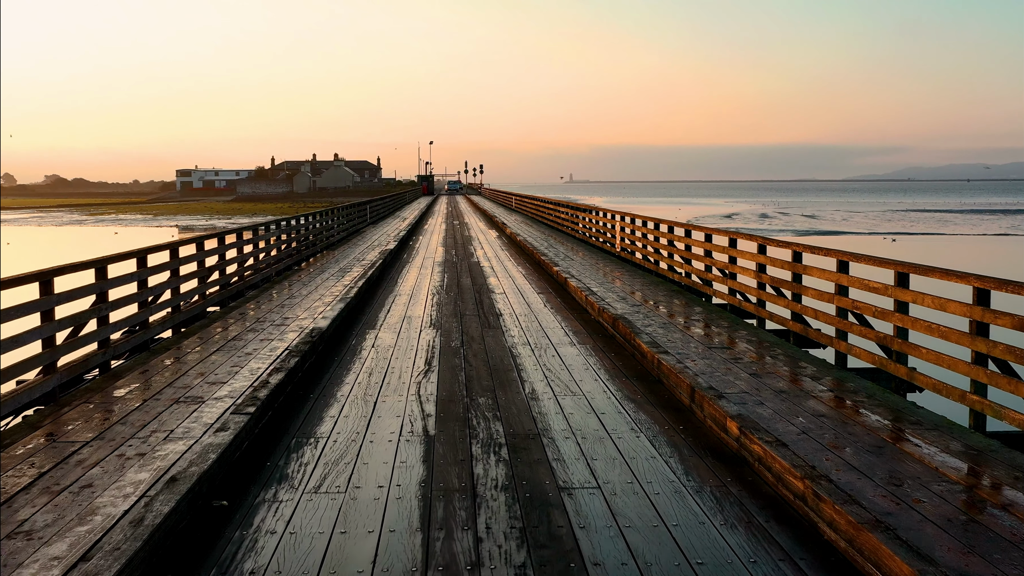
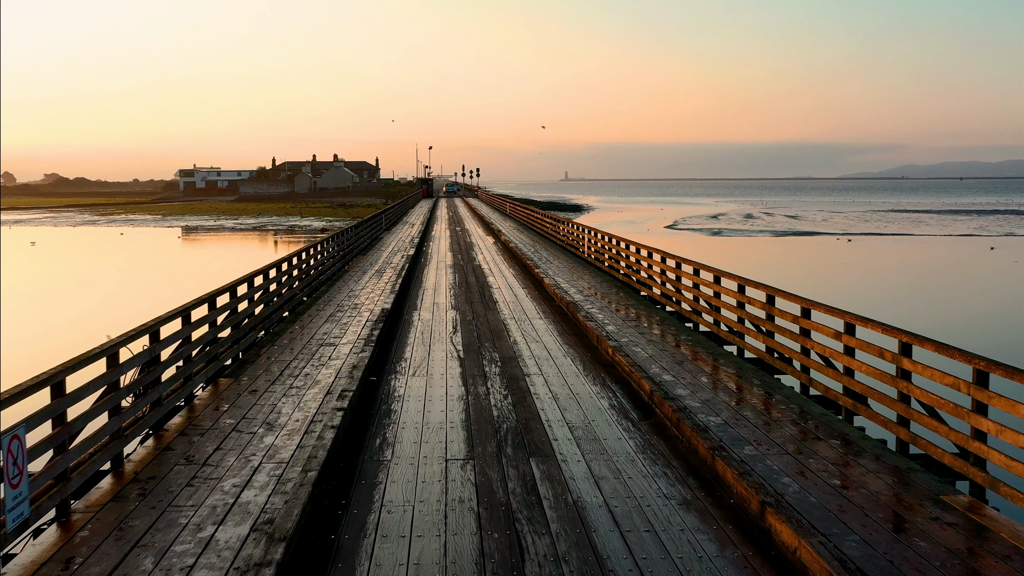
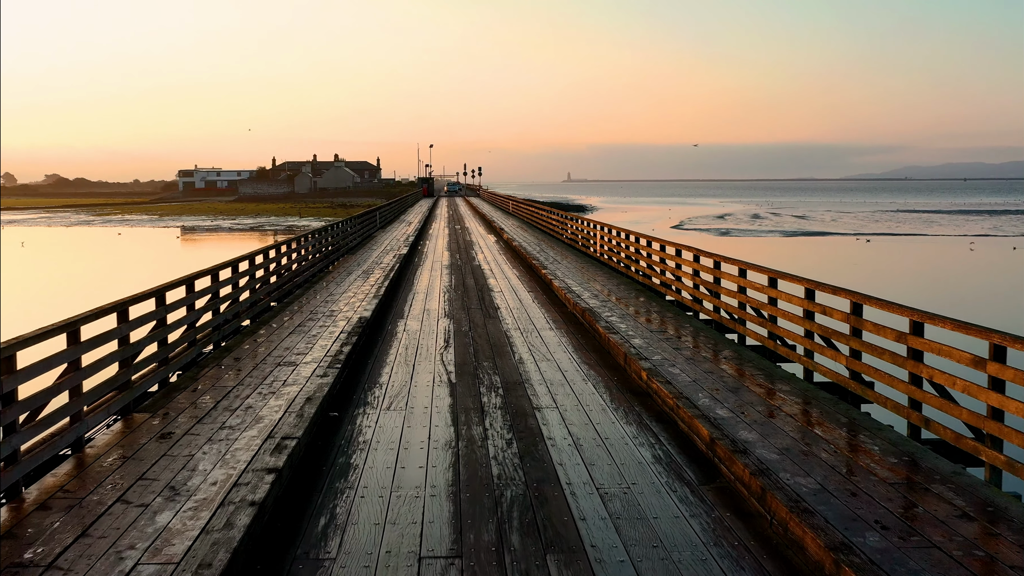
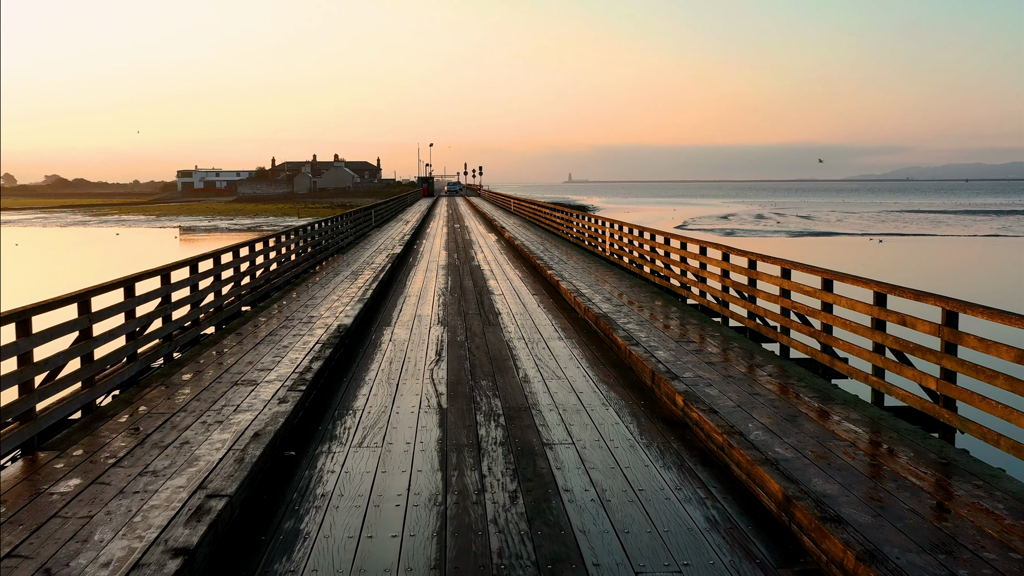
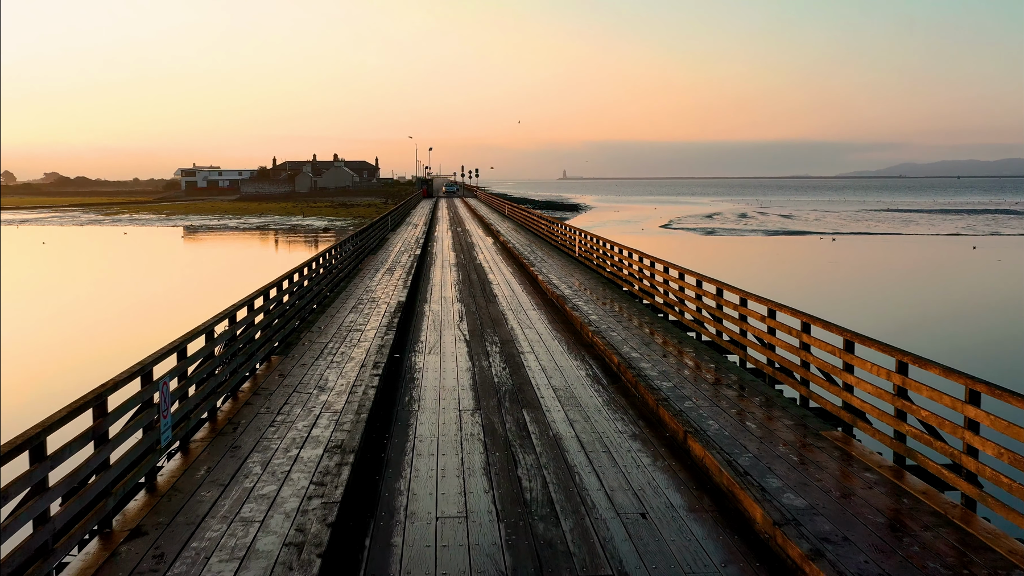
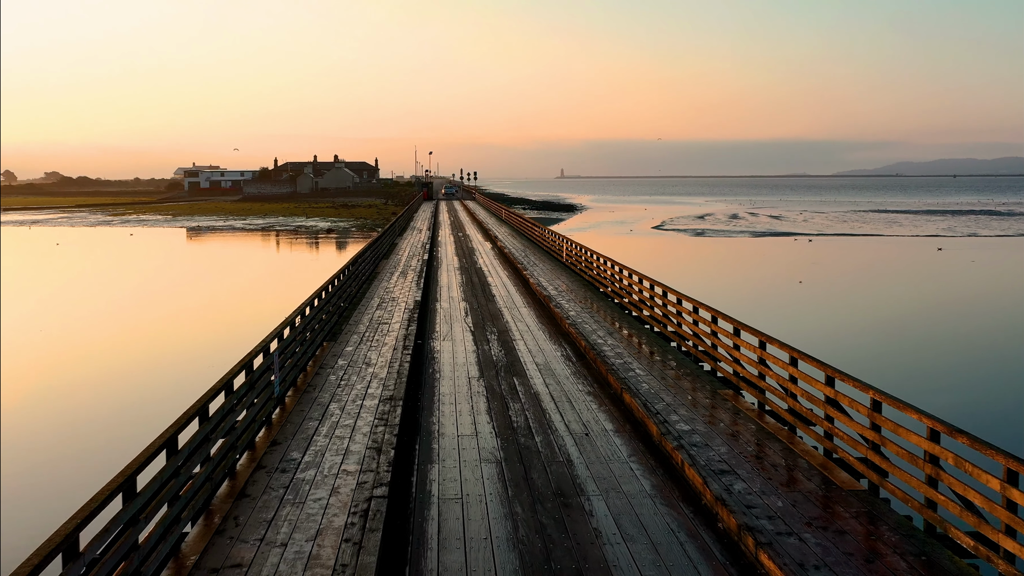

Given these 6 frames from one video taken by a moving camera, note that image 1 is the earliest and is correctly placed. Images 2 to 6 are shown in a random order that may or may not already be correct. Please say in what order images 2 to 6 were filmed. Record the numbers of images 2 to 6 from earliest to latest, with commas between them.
4, 3, 2, 5, 6
